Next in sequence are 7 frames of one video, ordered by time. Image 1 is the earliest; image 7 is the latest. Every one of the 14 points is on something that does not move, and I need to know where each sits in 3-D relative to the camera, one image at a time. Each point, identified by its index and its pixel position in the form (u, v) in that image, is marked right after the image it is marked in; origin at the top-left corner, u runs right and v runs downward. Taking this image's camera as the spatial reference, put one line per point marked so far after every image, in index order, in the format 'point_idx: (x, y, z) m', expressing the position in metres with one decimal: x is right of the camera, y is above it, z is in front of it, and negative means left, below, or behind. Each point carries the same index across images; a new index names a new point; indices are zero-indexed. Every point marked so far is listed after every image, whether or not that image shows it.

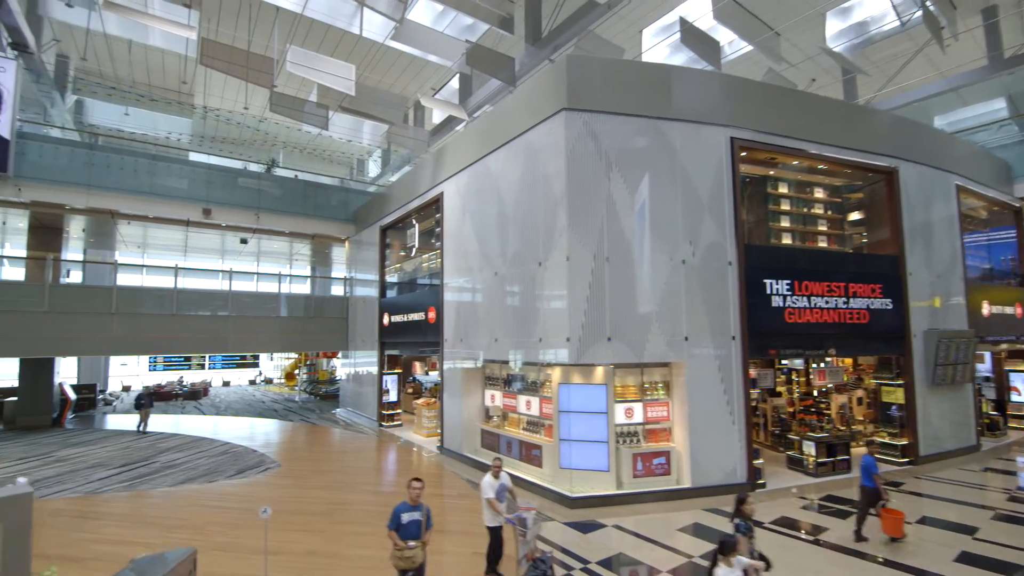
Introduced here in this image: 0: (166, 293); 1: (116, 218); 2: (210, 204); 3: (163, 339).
0: (-8.7, -0.1, +13.1) m
1: (-10.7, +1.9, +13.6) m
2: (-8.4, +2.4, +14.5) m
3: (-8.8, -1.3, +12.9) m
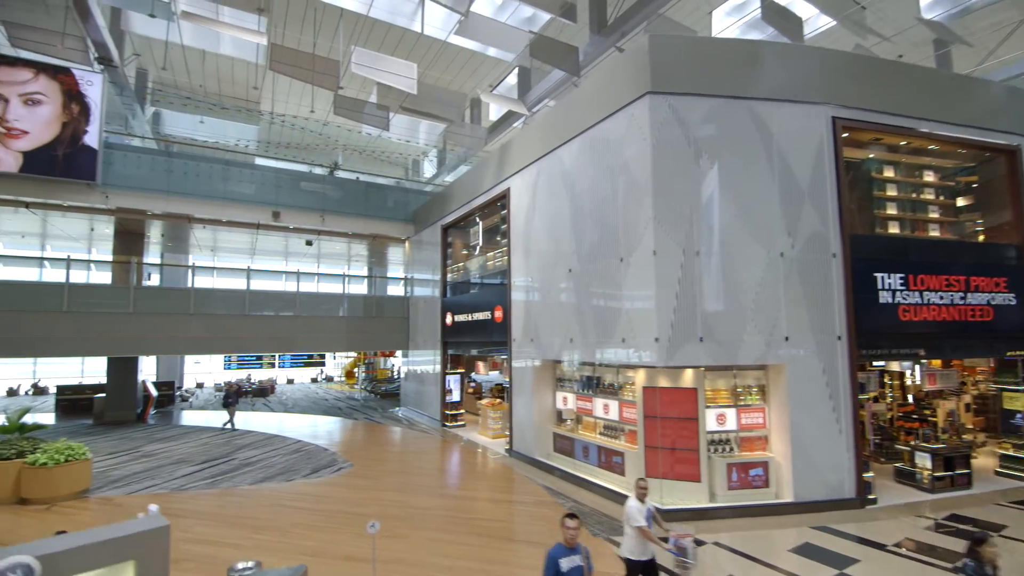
0: (-7.1, -0.1, +13.5) m
1: (-9.0, +1.9, +14.2) m
2: (-6.6, +2.3, +14.8) m
3: (-7.2, -1.3, +13.3) m
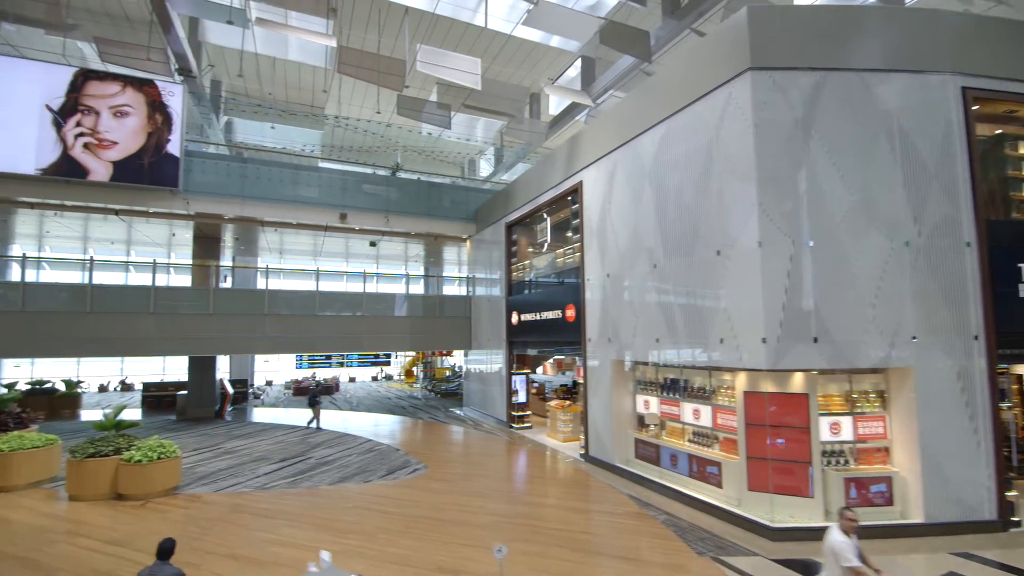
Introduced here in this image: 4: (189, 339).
0: (-5.3, -0.2, +13.7) m
1: (-7.3, +1.8, +14.7) m
2: (-4.8, +2.3, +15.0) m
3: (-5.5, -1.3, +13.6) m
4: (-7.9, -1.3, +12.6) m
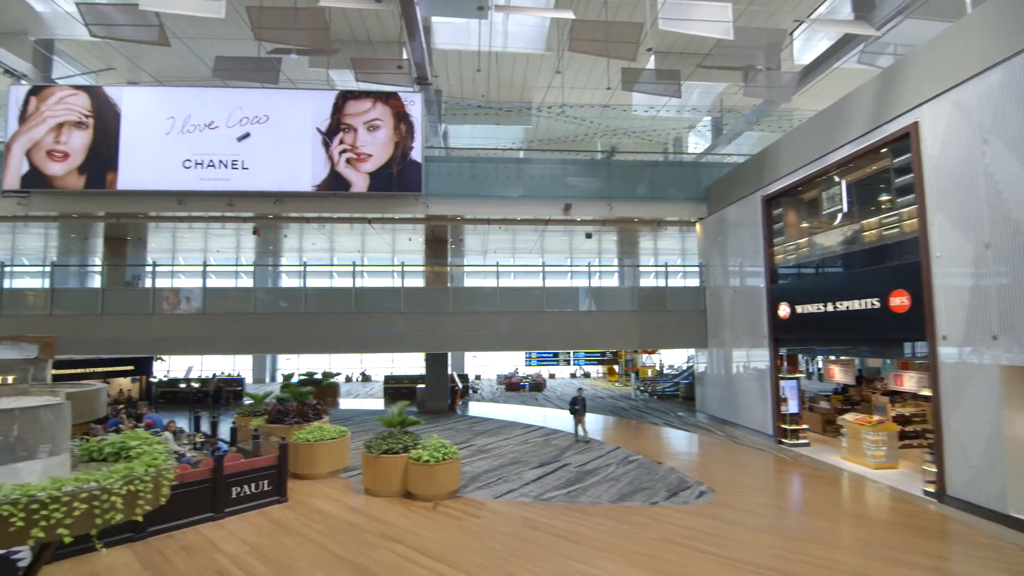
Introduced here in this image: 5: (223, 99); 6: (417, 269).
0: (+0.7, 0.0, +13.4) m
1: (-0.9, +1.9, +14.9) m
2: (+1.5, +2.5, +14.4) m
3: (+0.6, -1.2, +13.3) m
4: (-2.1, -1.3, +13.2) m
5: (-6.5, +4.2, +11.5) m
6: (-2.4, +0.5, +13.3) m
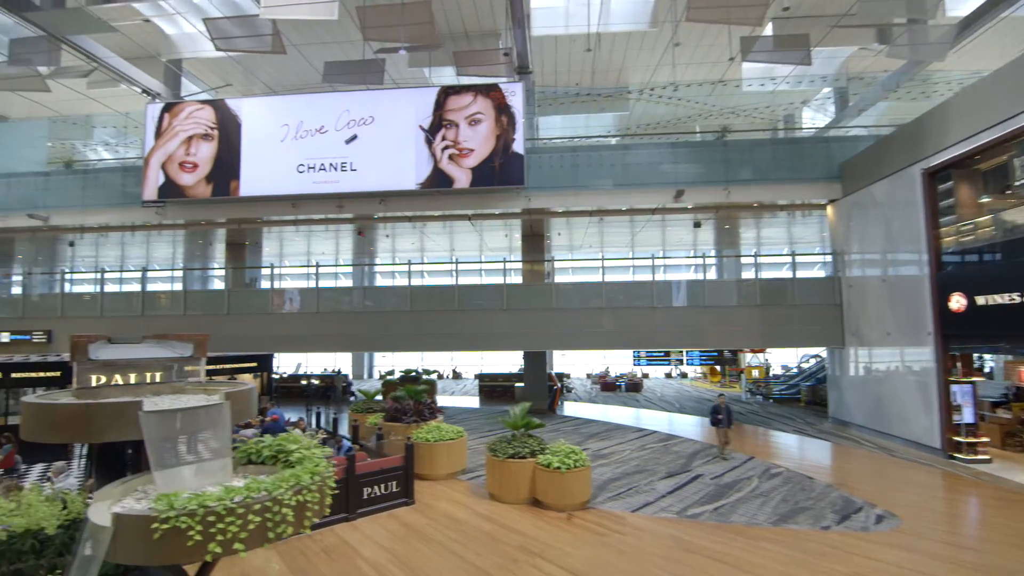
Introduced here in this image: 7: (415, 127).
0: (+3.3, +0.1, +12.5) m
1: (+1.9, +2.0, +14.3) m
2: (+4.2, +2.6, +13.5) m
3: (+3.2, -1.1, +12.5) m
4: (+0.6, -1.2, +12.8) m
5: (-4.2, +4.3, +11.8) m
6: (+0.3, +0.6, +12.9) m
7: (-2.2, +3.7, +11.6) m
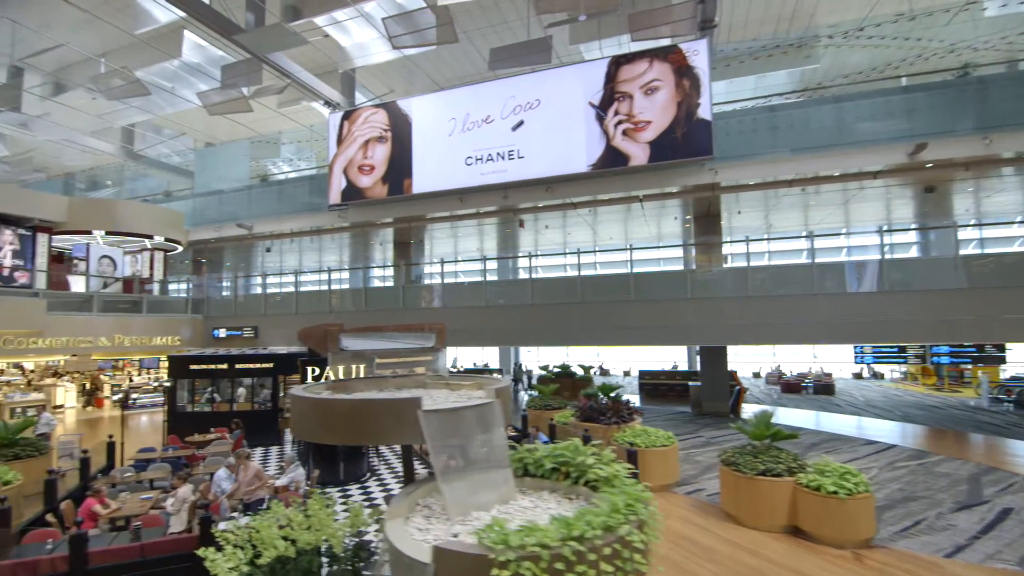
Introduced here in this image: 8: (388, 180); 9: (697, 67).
0: (+7.2, +0.5, +10.4) m
1: (+6.2, +2.4, +12.4) m
2: (+8.3, +3.0, +11.0) m
3: (+7.1, -0.7, +10.3) m
4: (+4.6, -0.8, +11.2) m
5: (-0.3, +4.4, +11.5) m
6: (+4.3, +0.9, +11.5) m
7: (+1.5, +3.9, +10.8) m
8: (-3.0, +2.6, +12.3) m
9: (+3.6, +4.4, +10.1) m
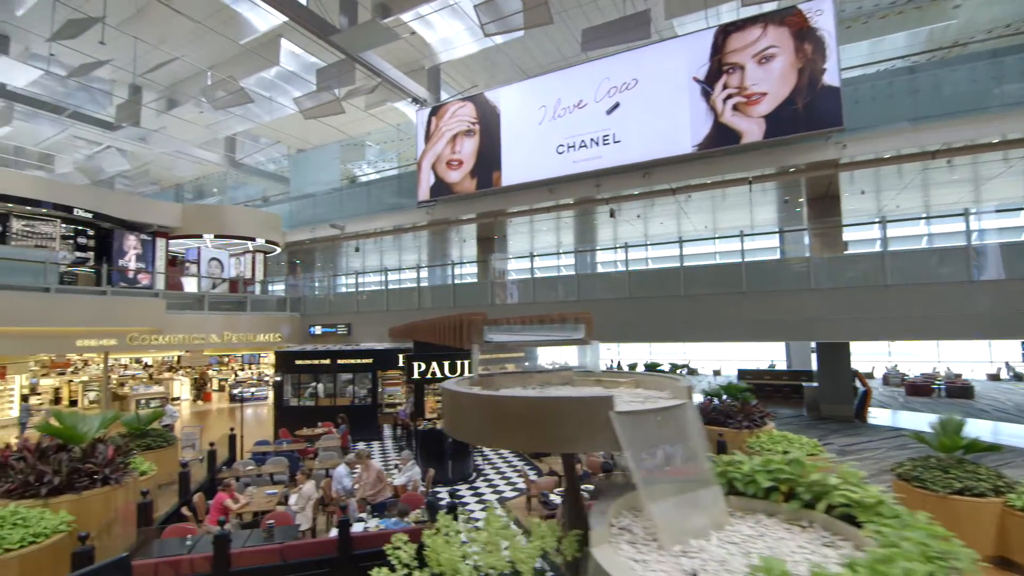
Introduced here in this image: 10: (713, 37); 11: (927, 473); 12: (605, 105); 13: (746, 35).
0: (+9.0, +0.7, +8.8) m
1: (+8.3, +2.6, +10.9) m
2: (+10.1, +3.3, +9.3) m
3: (+9.0, -0.4, +8.8) m
4: (+6.6, -0.6, +10.0) m
5: (+1.6, +4.6, +10.9) m
6: (+6.3, +1.1, +10.3) m
7: (+3.4, +4.1, +10.0) m
8: (-0.8, +2.7, +12.1) m
9: (+5.4, +4.6, +9.0) m
10: (+3.8, +4.8, +9.8) m
11: (+3.8, -1.7, +4.7) m
12: (+1.9, +3.9, +10.7) m
13: (+4.3, +4.7, +9.6) m
